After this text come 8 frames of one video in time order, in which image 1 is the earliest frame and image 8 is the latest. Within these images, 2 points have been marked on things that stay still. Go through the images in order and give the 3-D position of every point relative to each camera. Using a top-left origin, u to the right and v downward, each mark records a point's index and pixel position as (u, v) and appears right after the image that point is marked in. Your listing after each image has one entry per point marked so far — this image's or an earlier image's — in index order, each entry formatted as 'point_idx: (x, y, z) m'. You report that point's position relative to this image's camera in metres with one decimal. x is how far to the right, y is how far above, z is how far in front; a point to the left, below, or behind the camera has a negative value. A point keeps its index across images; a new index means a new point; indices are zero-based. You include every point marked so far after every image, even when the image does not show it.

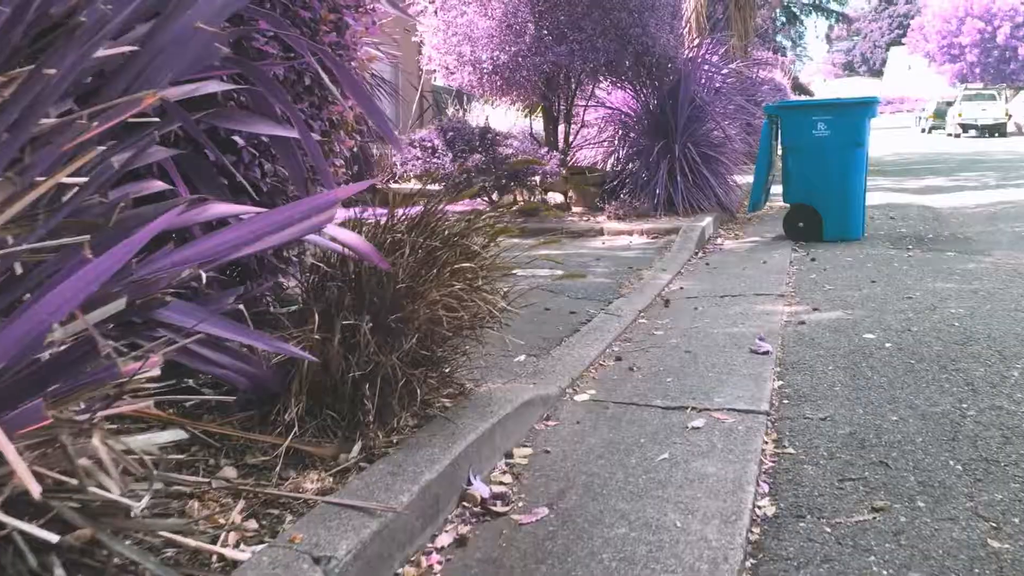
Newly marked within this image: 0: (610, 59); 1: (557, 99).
0: (+0.9, +2.1, +8.6) m
1: (+0.4, +1.8, +9.2) m
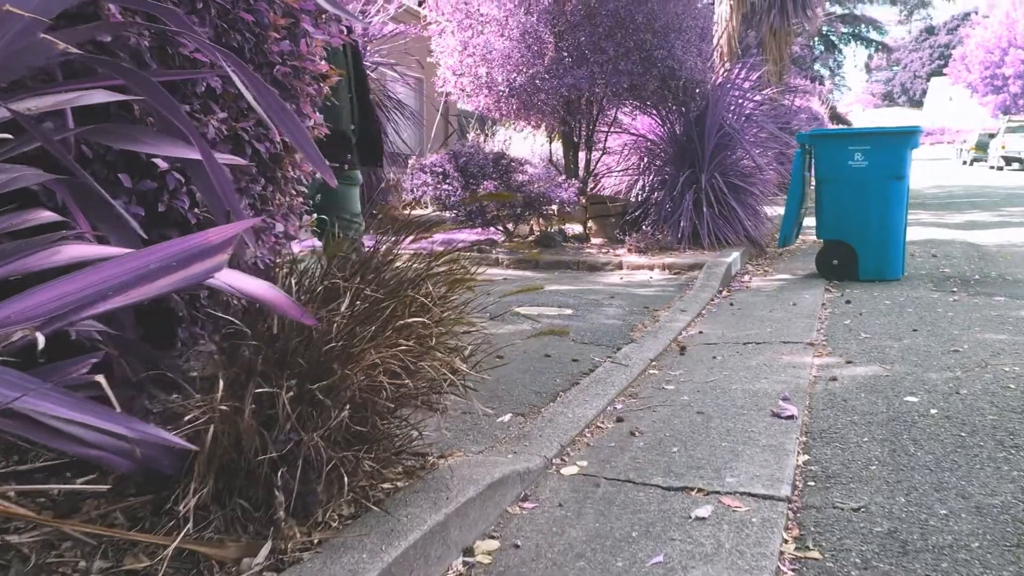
0: (+1.0, +1.8, +8.1) m
1: (+0.6, +1.5, +8.8) m
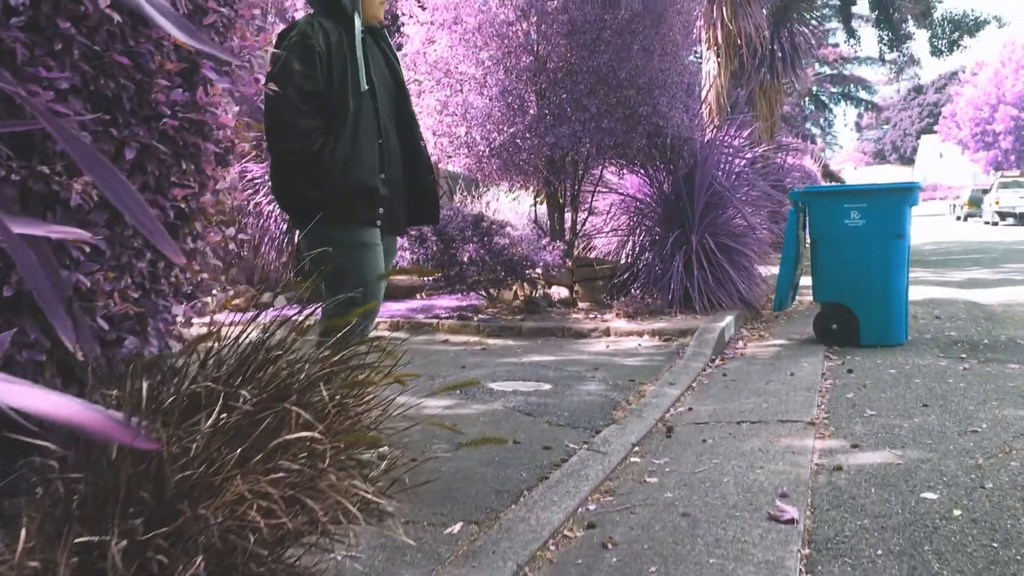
0: (+0.9, +1.2, +7.8) m
1: (+0.4, +0.9, +8.4) m
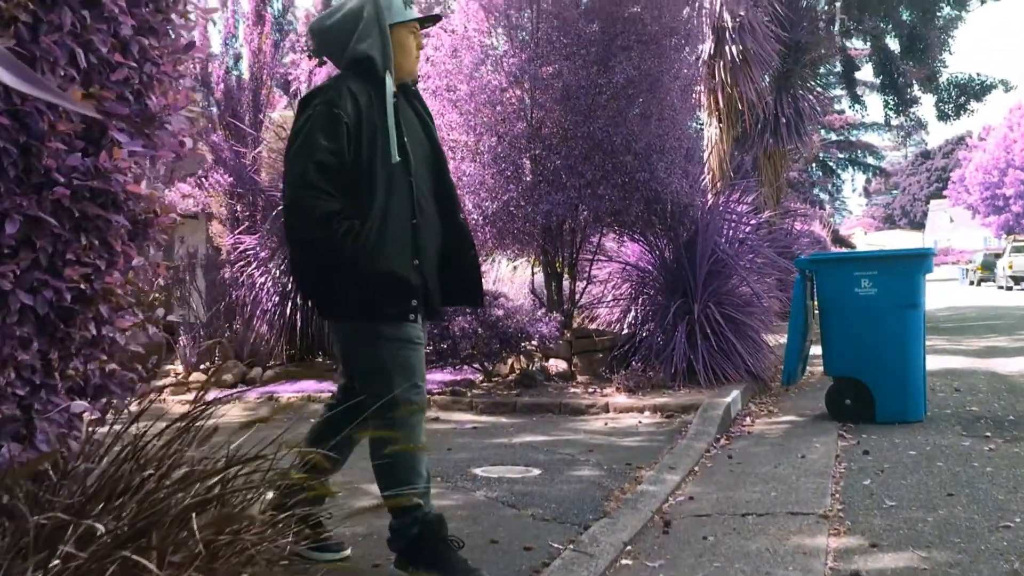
0: (+0.8, +0.6, +7.5) m
1: (+0.4, +0.3, +8.1) m
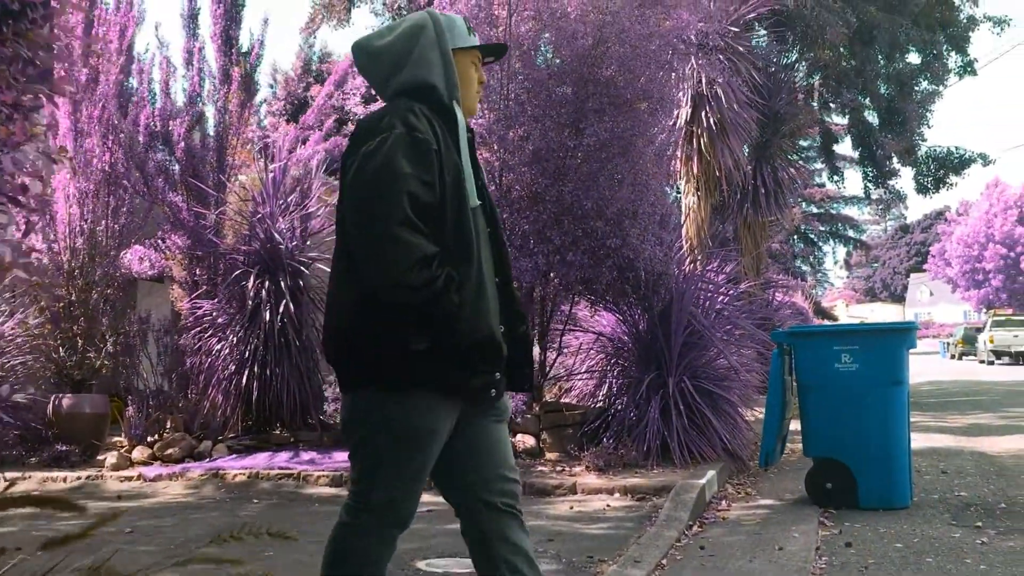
0: (+0.6, +0.1, +7.2) m
1: (+0.1, -0.3, +7.8) m
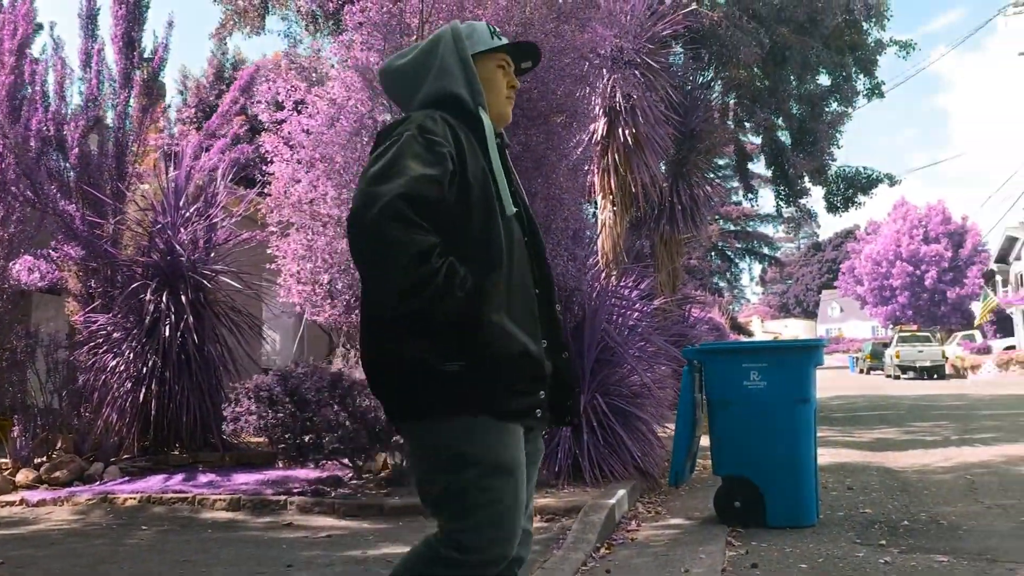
0: (-0.1, 0.0, +7.0) m
1: (-0.6, -0.4, +7.6) m
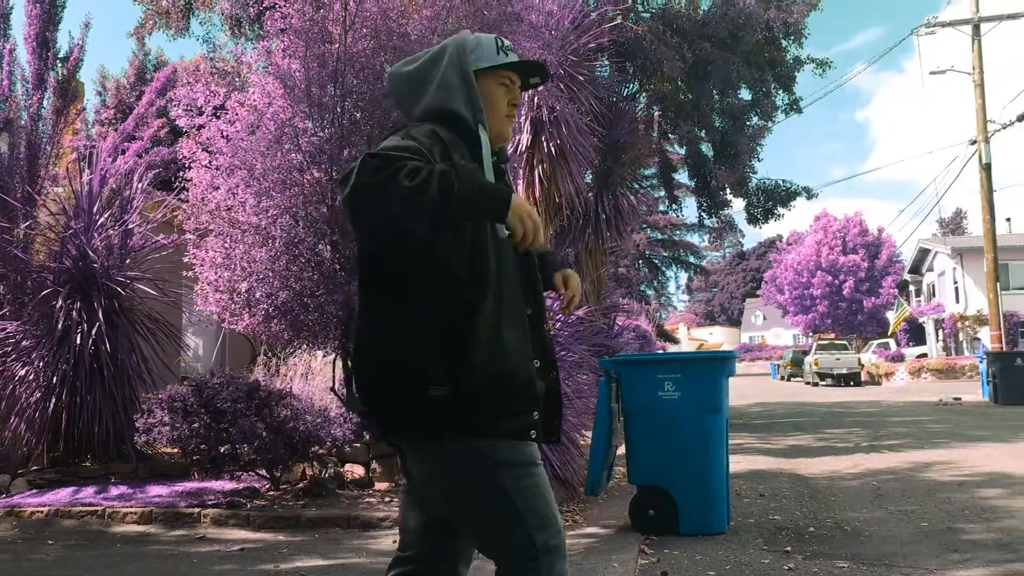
0: (-0.7, -0.1, +7.0) m
1: (-1.2, -0.5, +7.5) m
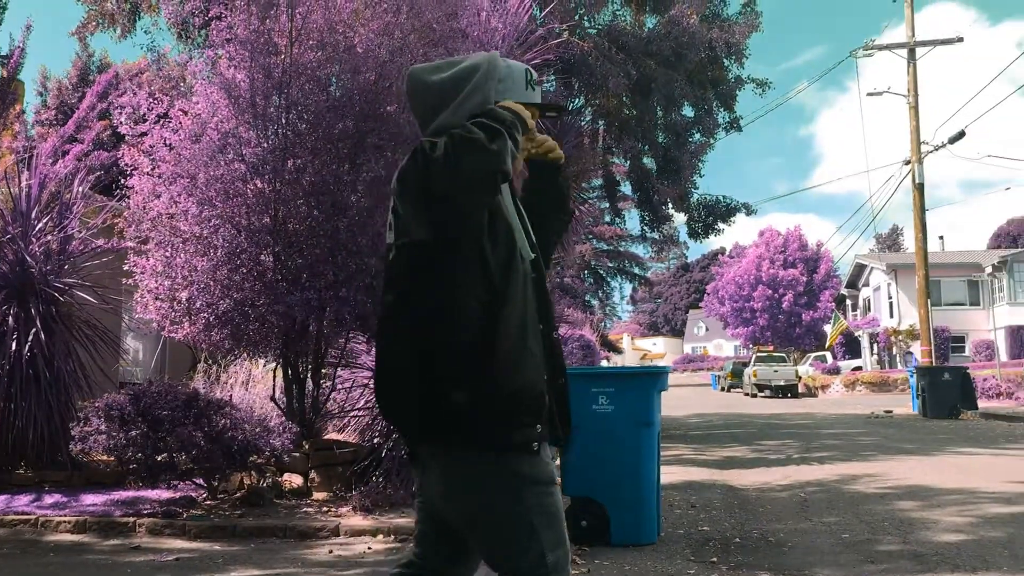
0: (-1.1, -0.2, +7.1) m
1: (-1.7, -0.6, +7.6) m
